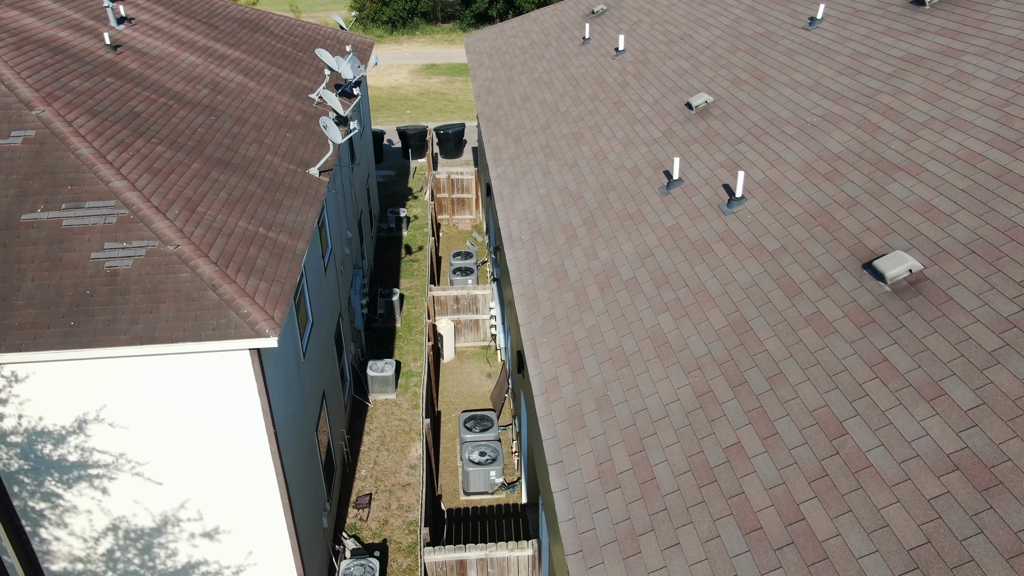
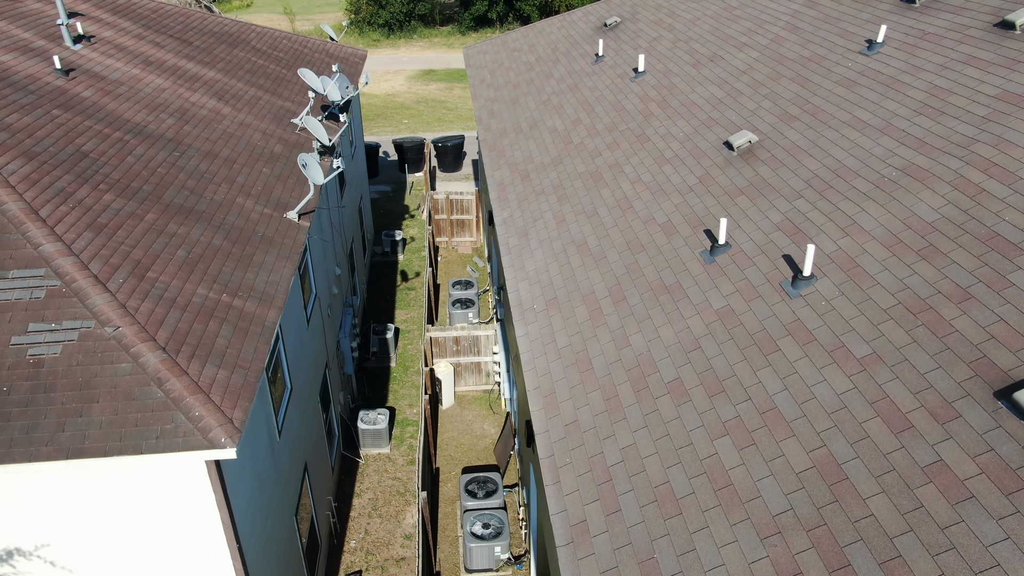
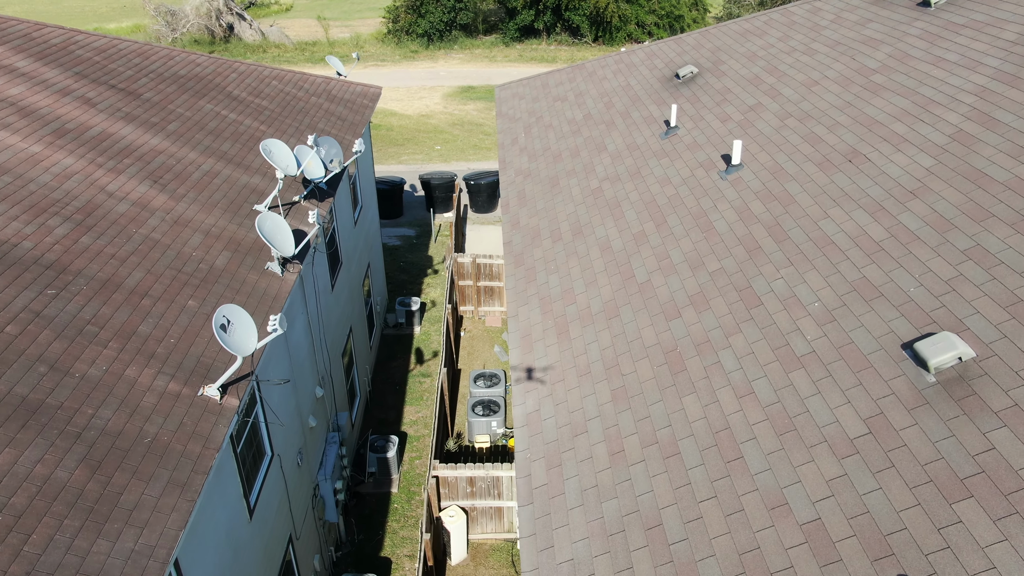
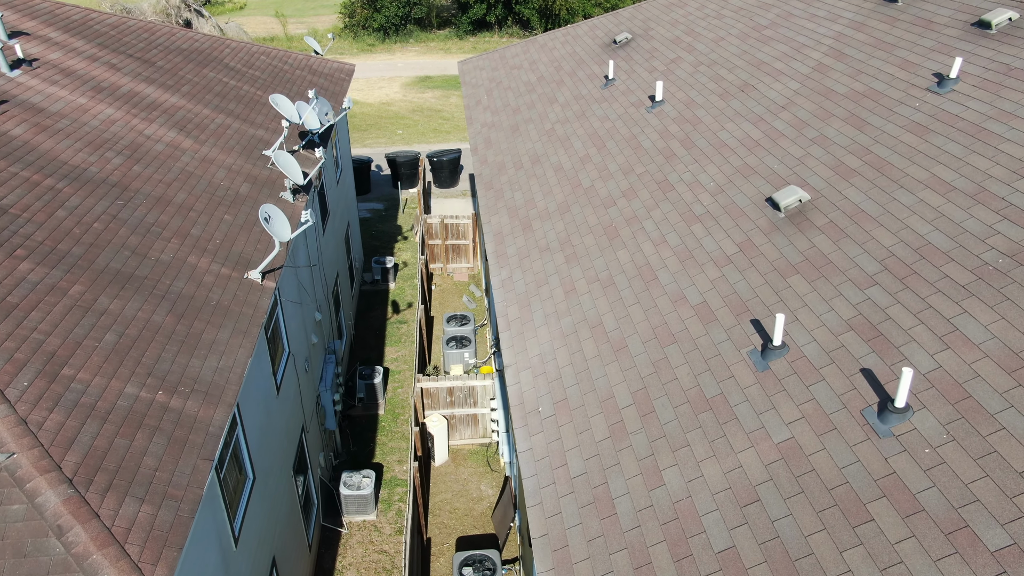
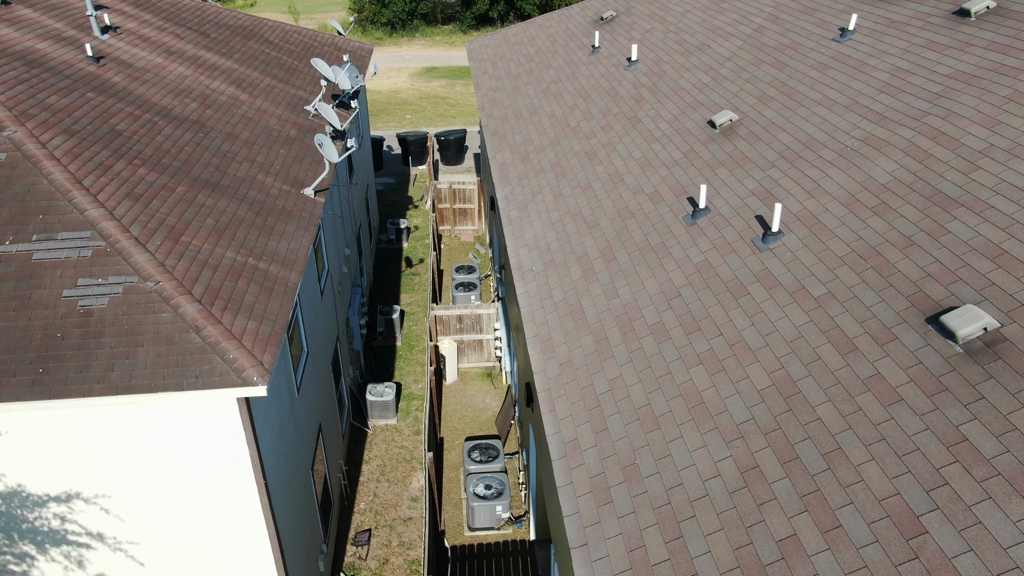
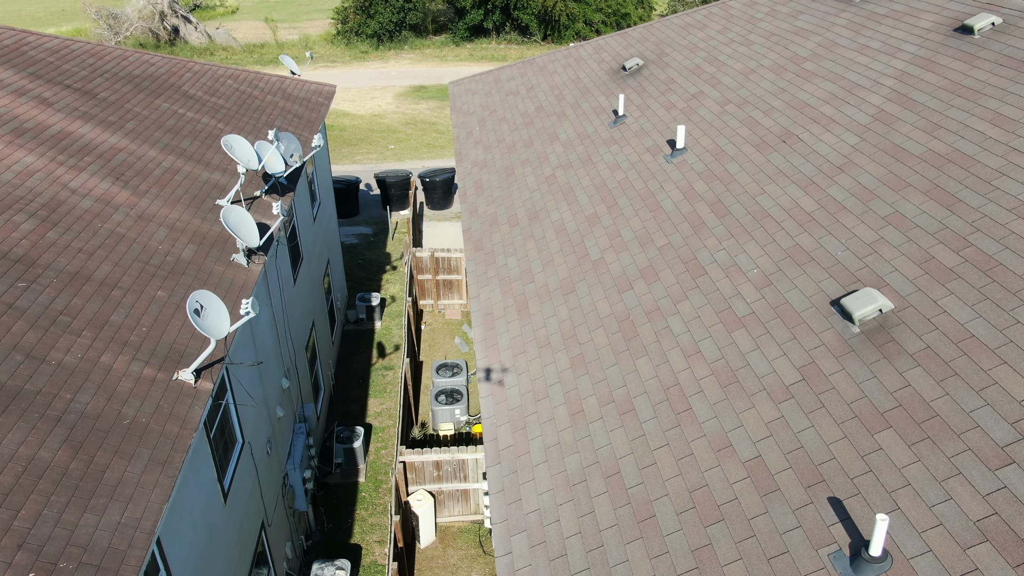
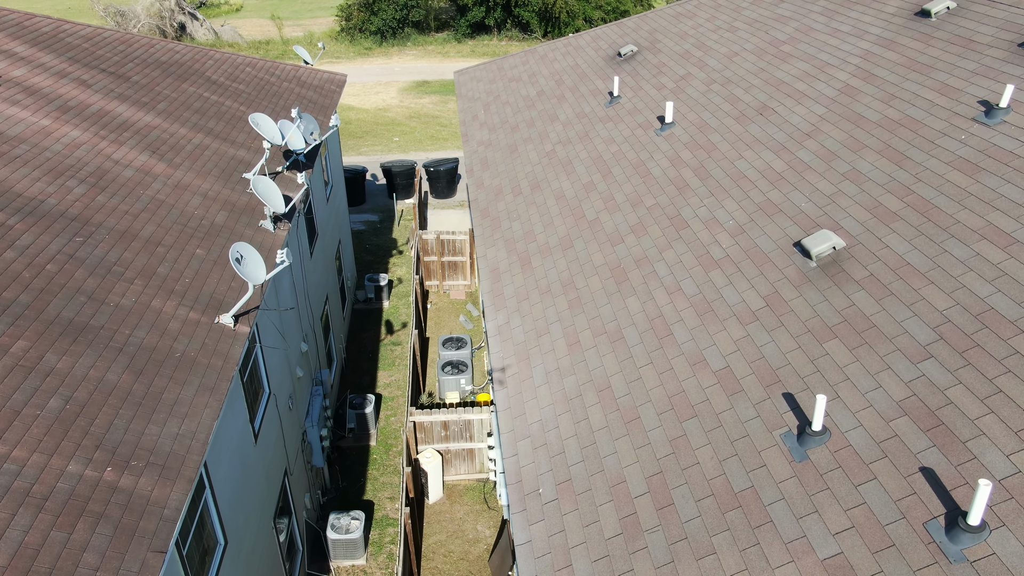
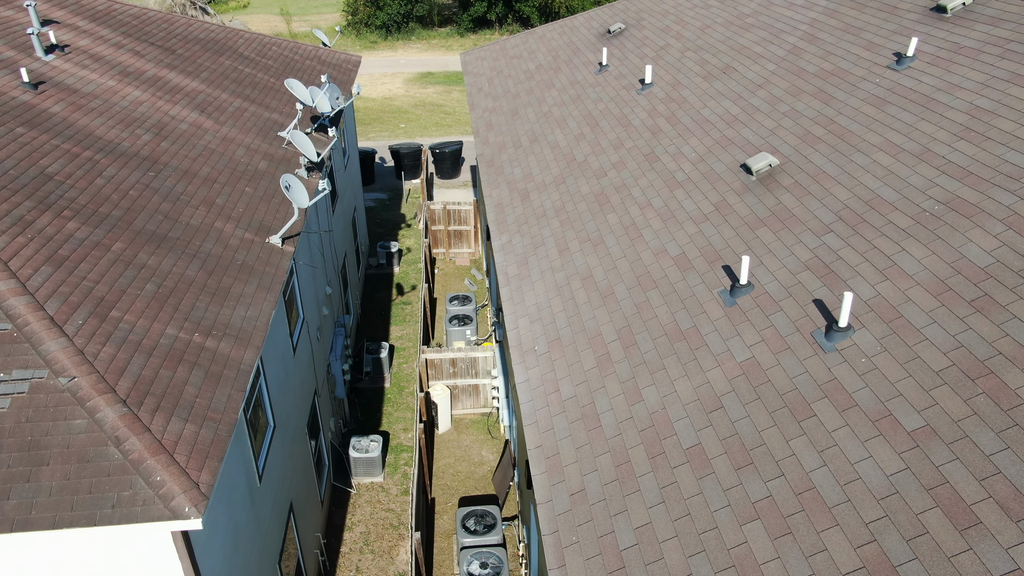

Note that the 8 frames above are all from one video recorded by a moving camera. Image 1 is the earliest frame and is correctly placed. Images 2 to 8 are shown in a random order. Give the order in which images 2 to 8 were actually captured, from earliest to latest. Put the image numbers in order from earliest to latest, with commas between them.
5, 2, 8, 4, 7, 6, 3
